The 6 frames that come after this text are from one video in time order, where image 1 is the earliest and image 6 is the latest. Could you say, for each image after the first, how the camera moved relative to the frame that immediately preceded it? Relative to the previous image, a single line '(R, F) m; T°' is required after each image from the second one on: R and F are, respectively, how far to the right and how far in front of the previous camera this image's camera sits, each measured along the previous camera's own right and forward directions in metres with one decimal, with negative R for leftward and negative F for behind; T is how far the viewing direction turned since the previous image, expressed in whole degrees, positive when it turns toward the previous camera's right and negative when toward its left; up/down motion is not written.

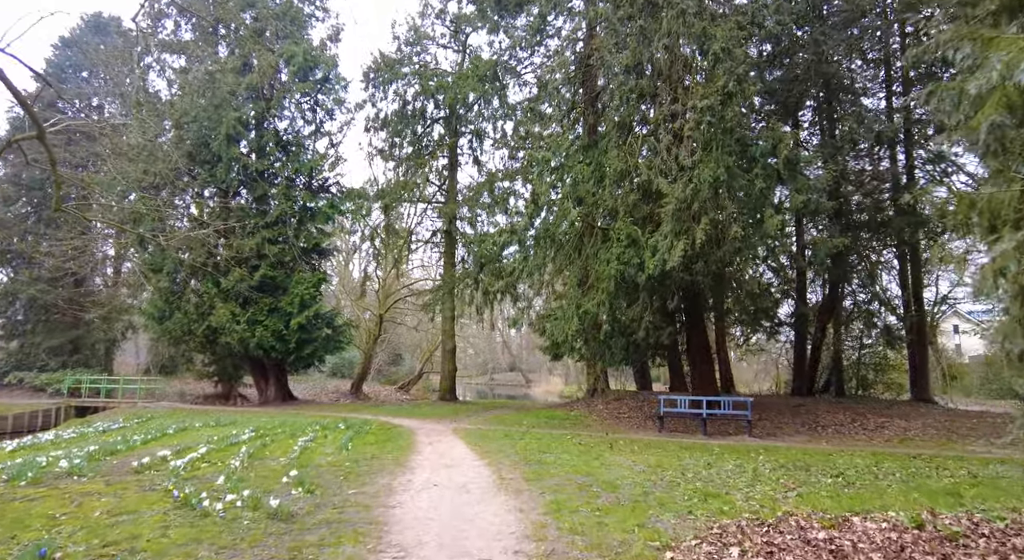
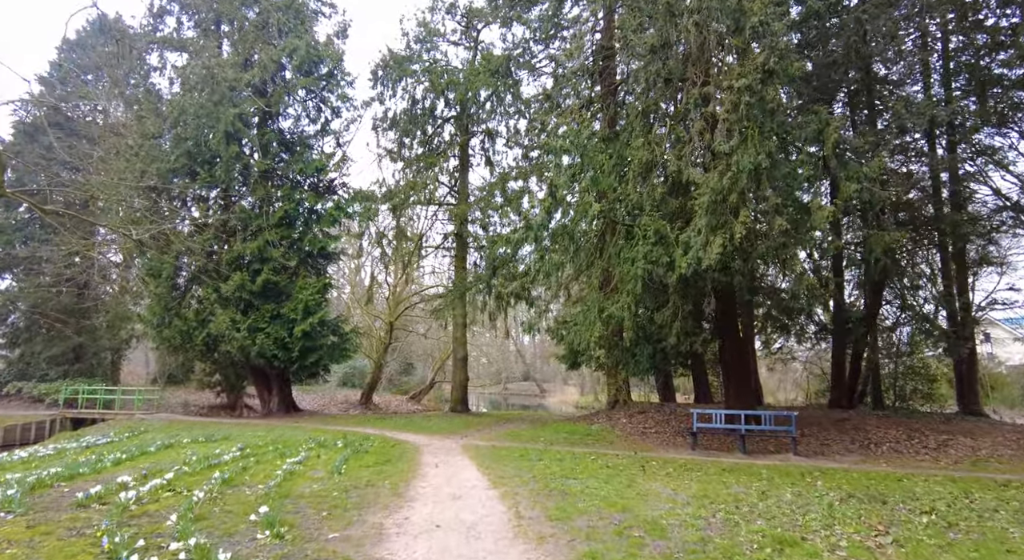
(0.0, +1.1) m; -1°
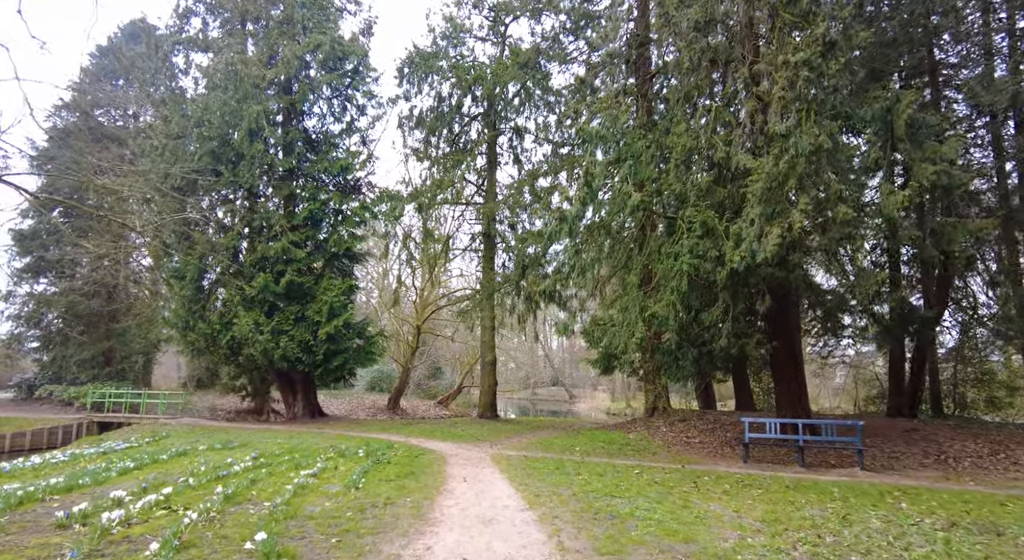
(-0.1, +0.8) m; -3°
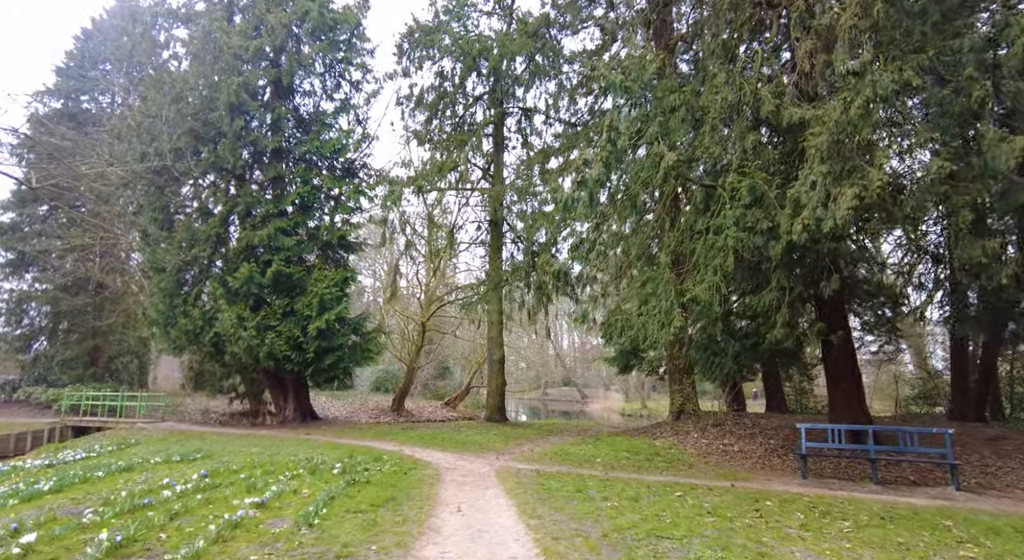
(0.0, +1.8) m; -1°
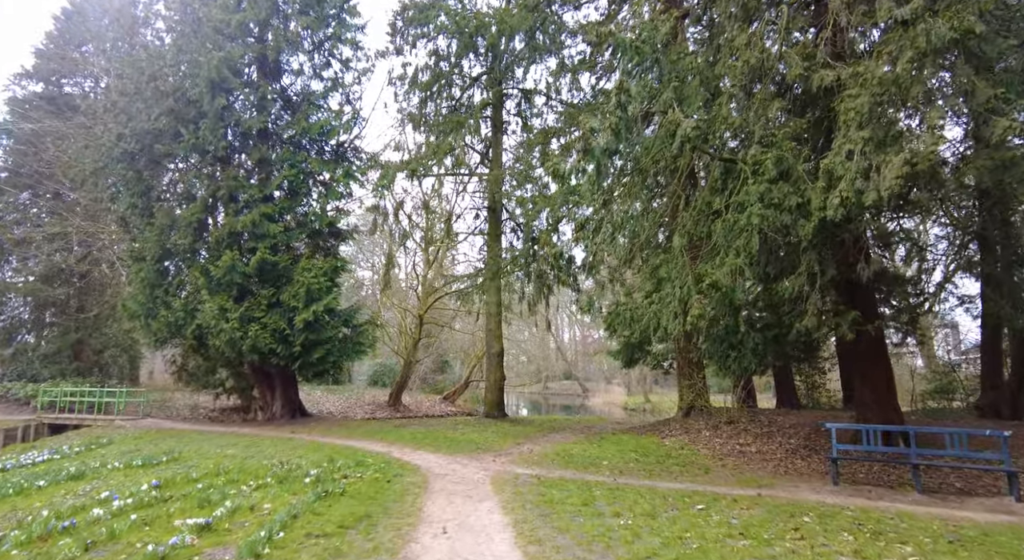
(0.0, +1.0) m; 0°
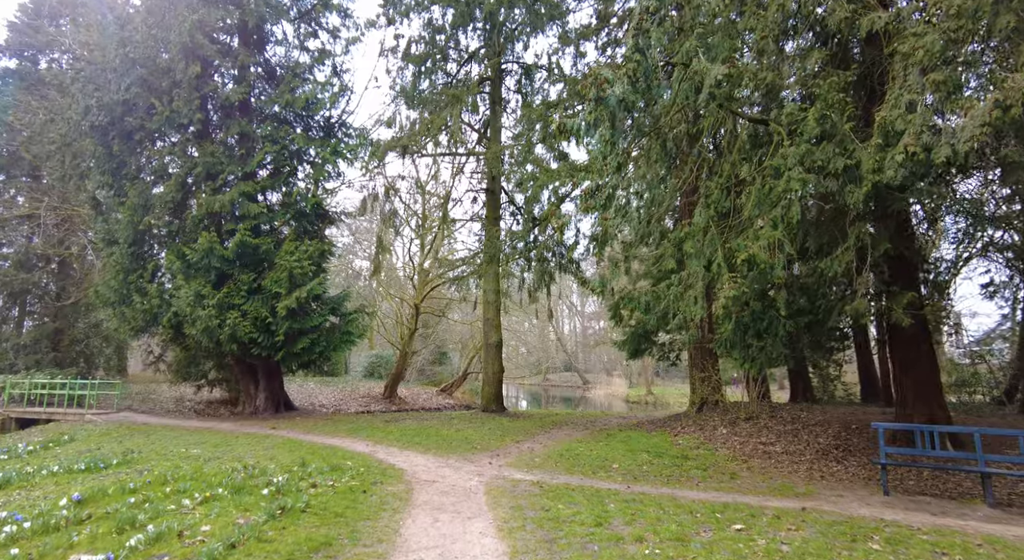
(0.0, +1.1) m; 0°
